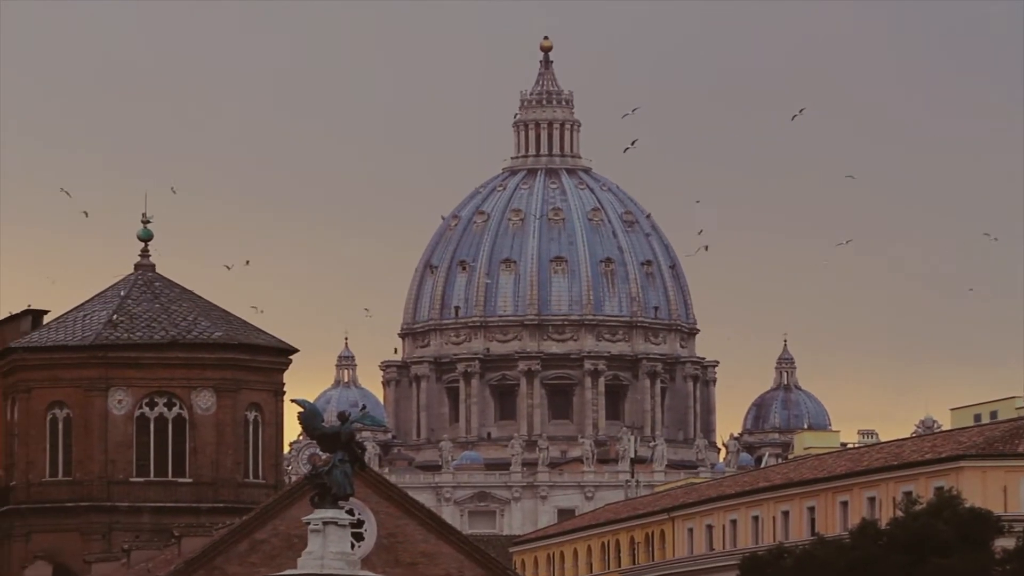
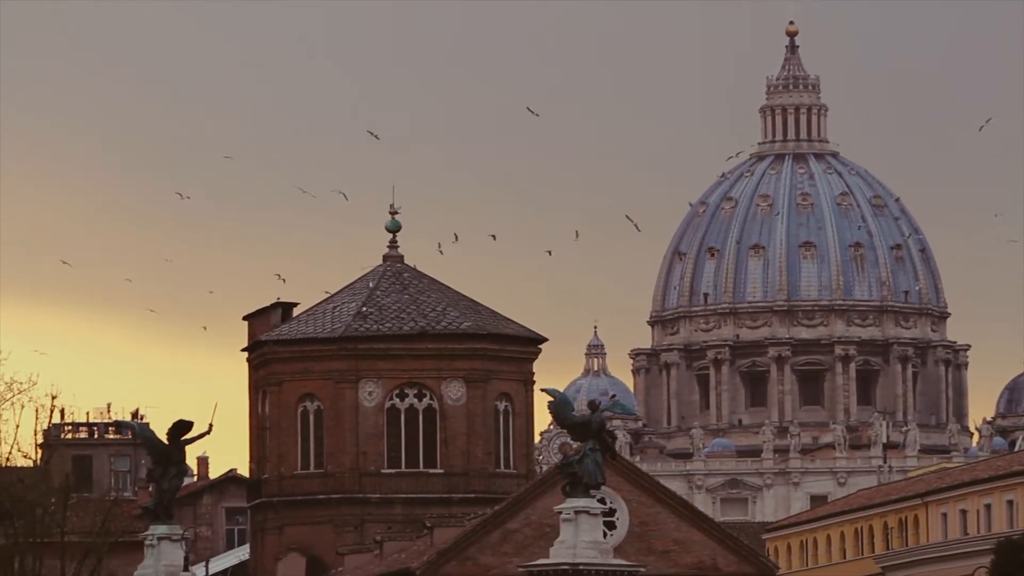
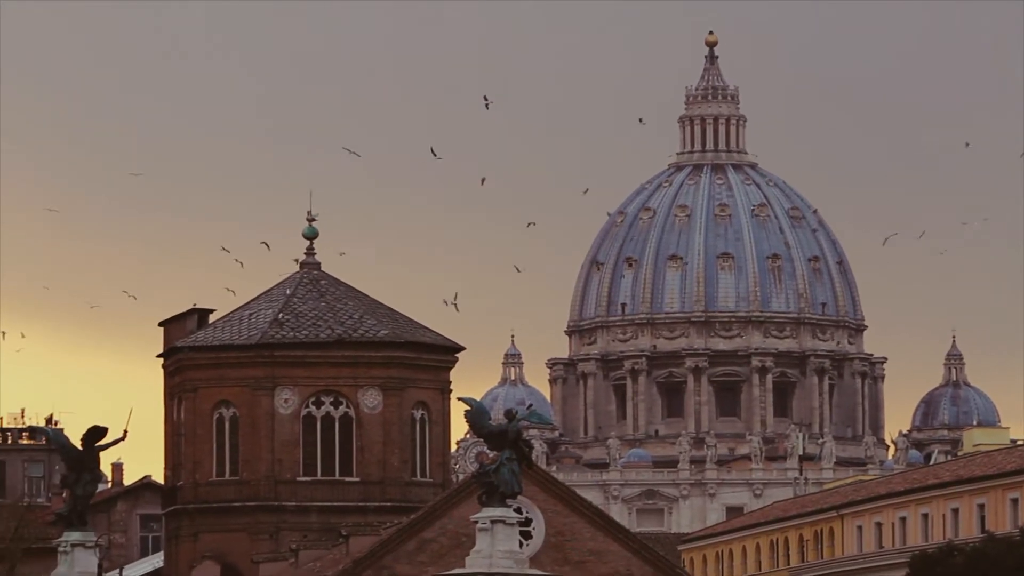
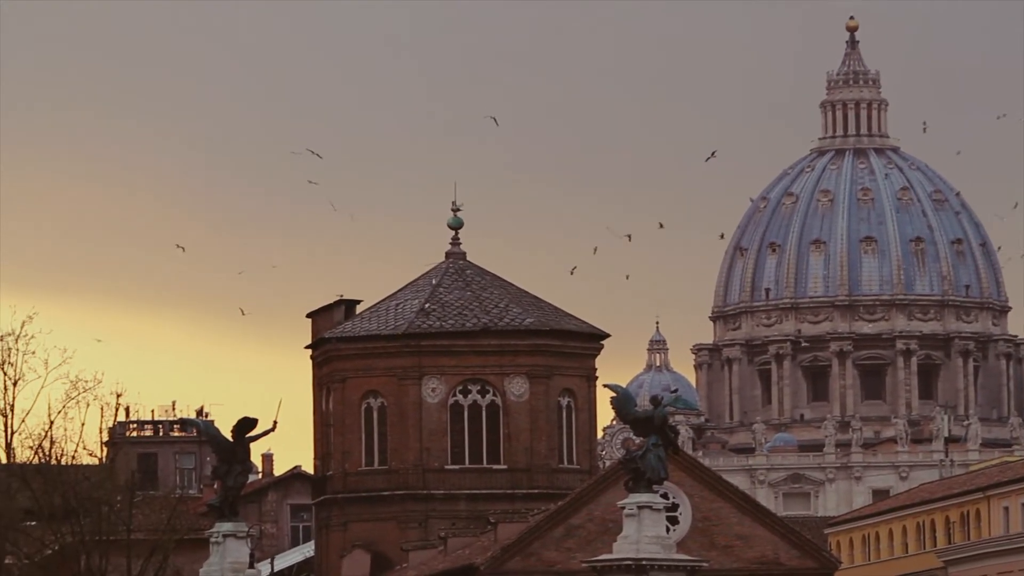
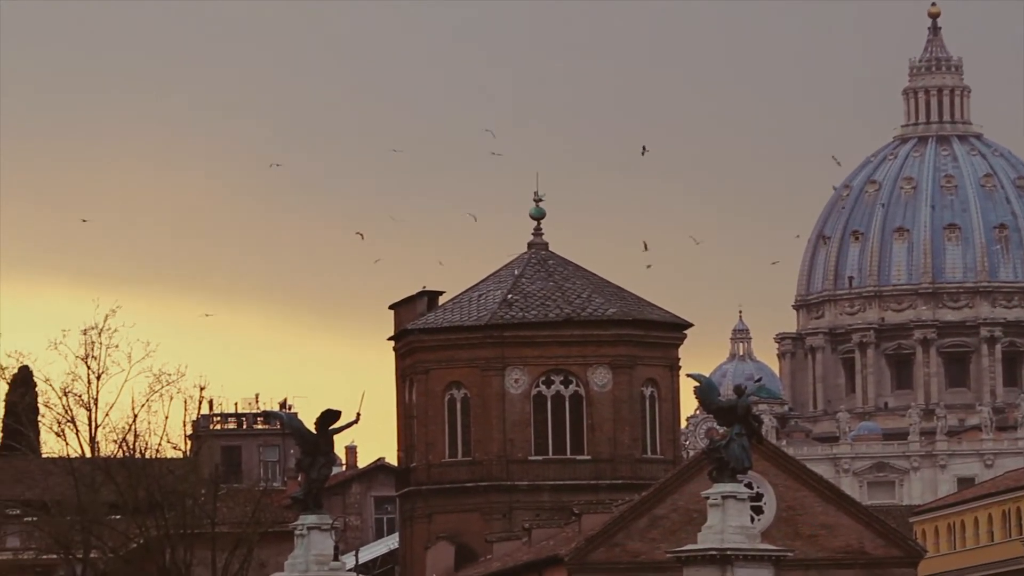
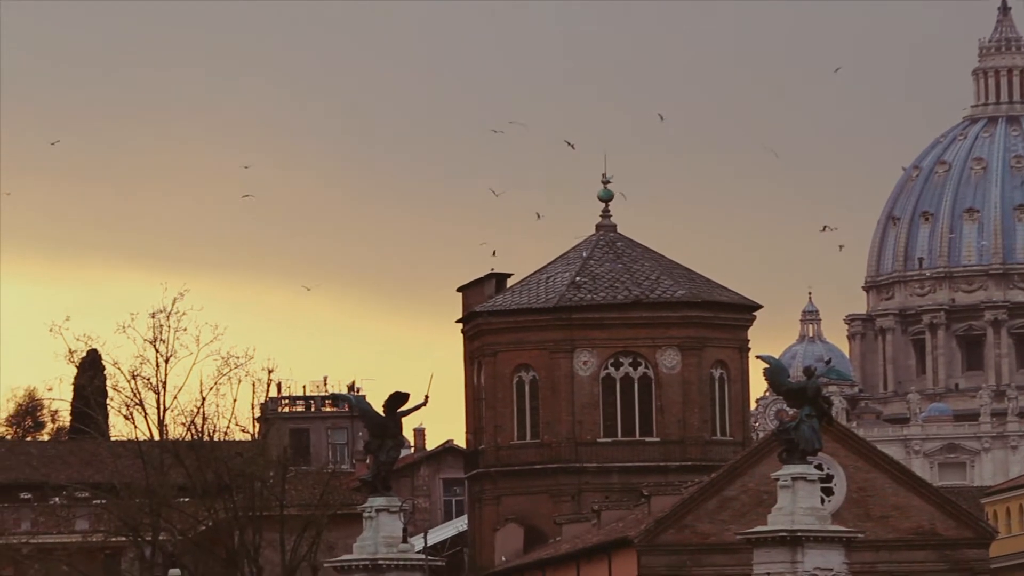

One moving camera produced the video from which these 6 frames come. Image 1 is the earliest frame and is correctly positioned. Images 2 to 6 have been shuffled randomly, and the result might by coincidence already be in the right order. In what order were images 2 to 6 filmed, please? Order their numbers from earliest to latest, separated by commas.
3, 2, 4, 5, 6
